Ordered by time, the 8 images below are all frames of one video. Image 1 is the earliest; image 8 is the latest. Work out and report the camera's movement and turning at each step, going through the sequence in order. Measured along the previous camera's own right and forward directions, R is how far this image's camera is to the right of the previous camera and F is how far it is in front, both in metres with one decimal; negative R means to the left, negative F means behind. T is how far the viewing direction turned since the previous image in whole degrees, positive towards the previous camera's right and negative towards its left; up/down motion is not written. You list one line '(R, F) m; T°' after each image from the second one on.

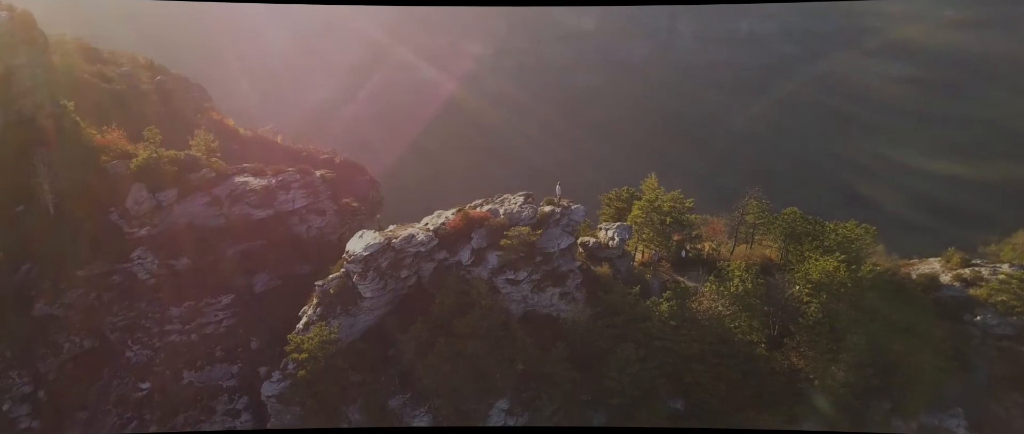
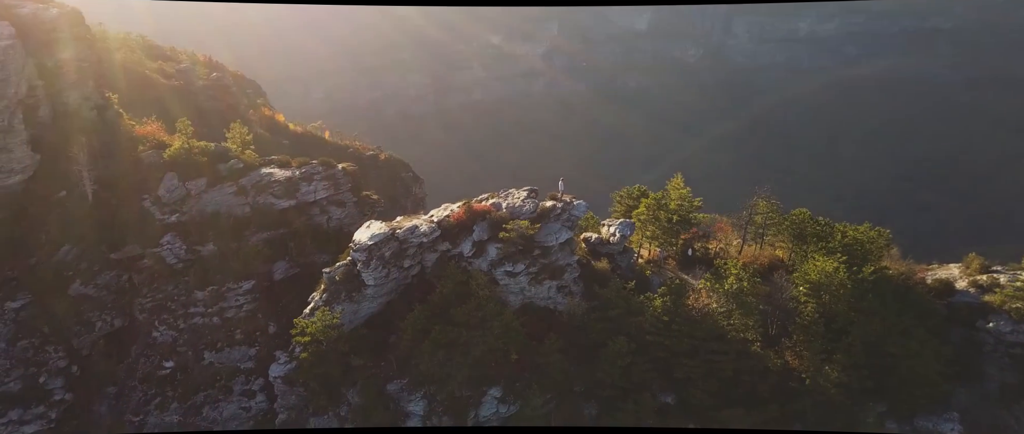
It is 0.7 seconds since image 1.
(+1.6, -0.6) m; -3°
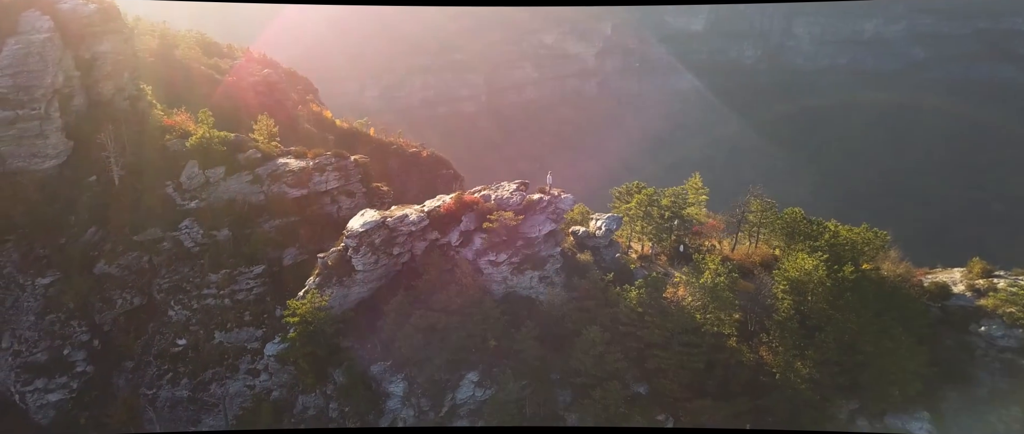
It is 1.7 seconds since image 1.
(+2.4, -0.8) m; -3°
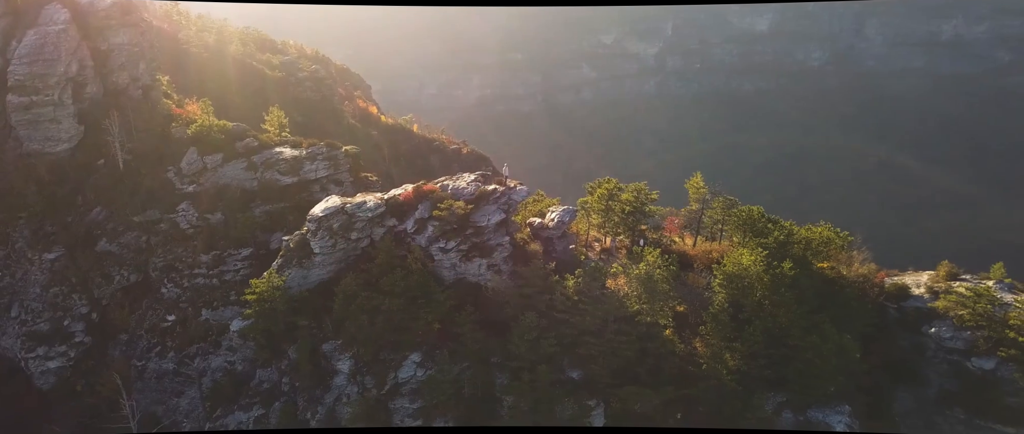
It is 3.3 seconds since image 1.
(+4.5, -0.8) m; -3°
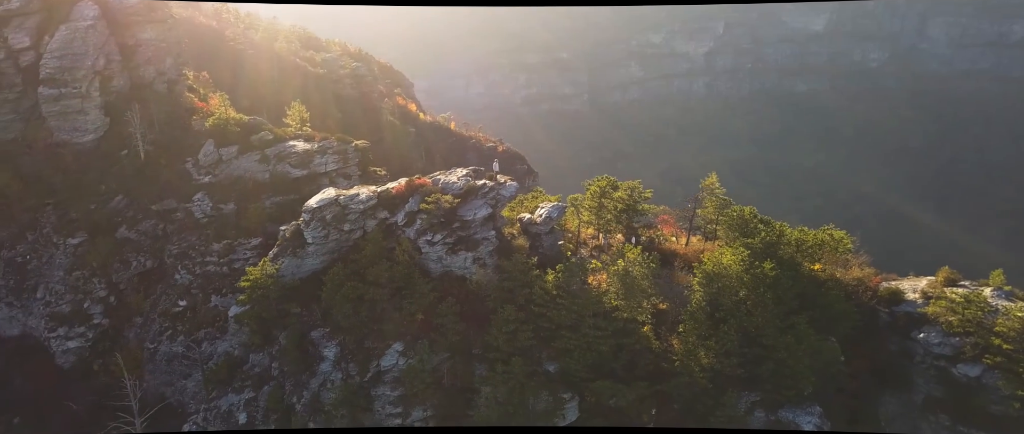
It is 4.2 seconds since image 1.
(+2.4, -0.4) m; -3°
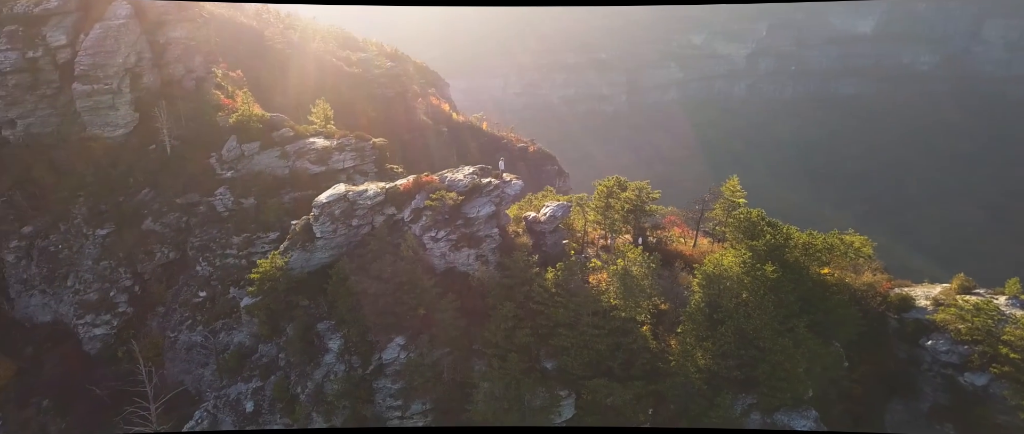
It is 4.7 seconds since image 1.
(+1.2, -0.3) m; -2°
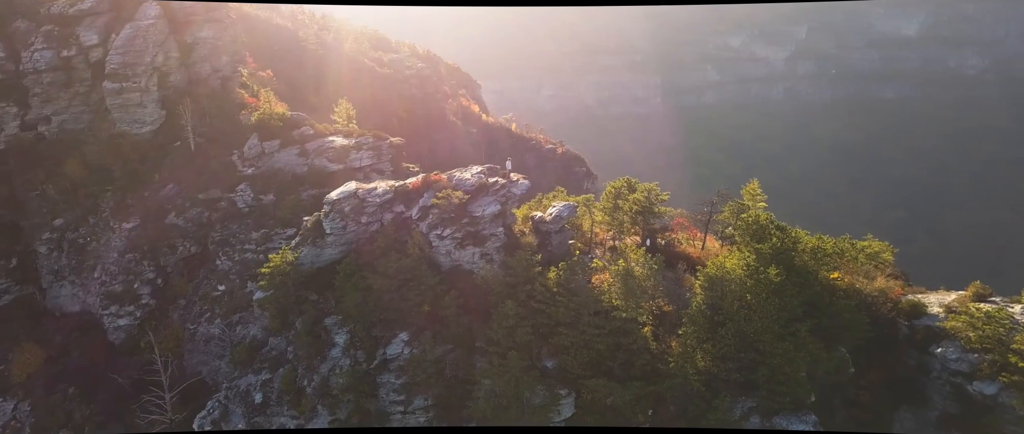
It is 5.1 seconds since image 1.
(+1.0, -0.3) m; -2°
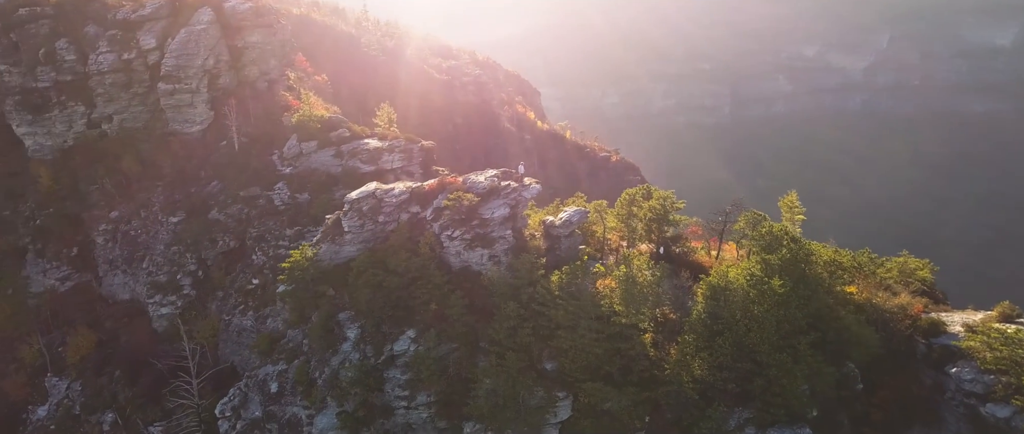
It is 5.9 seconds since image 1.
(+2.1, -0.5) m; -5°
